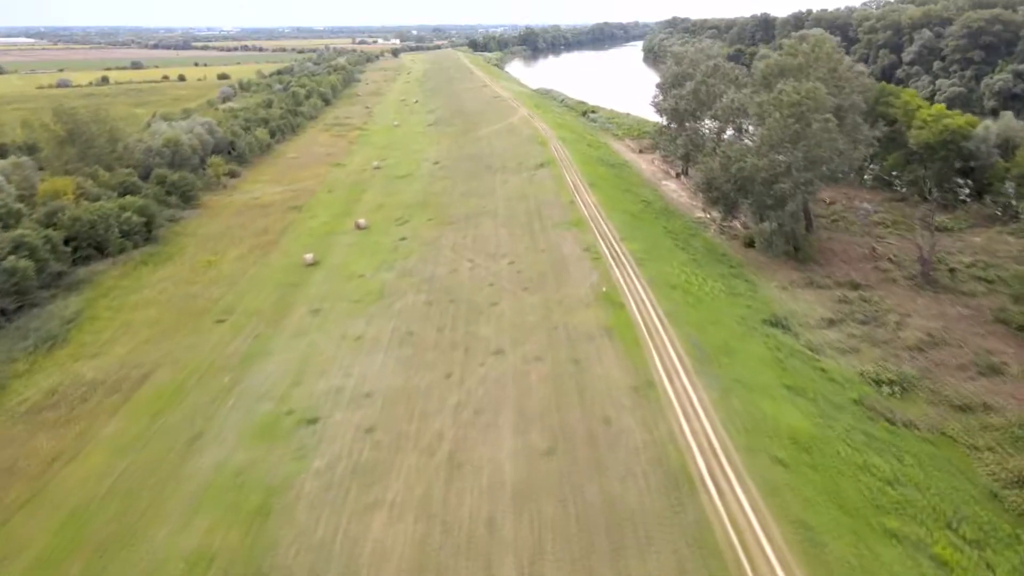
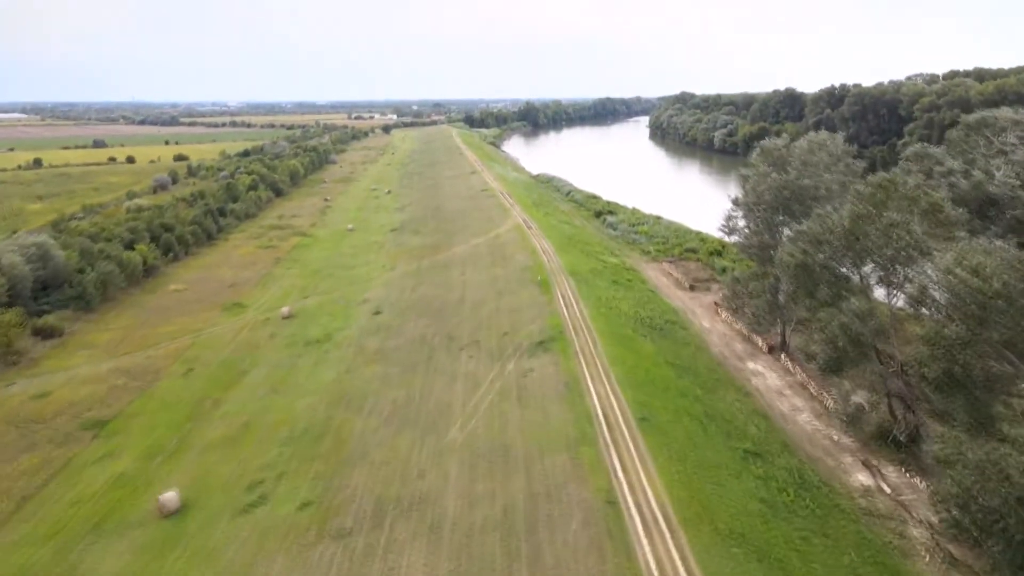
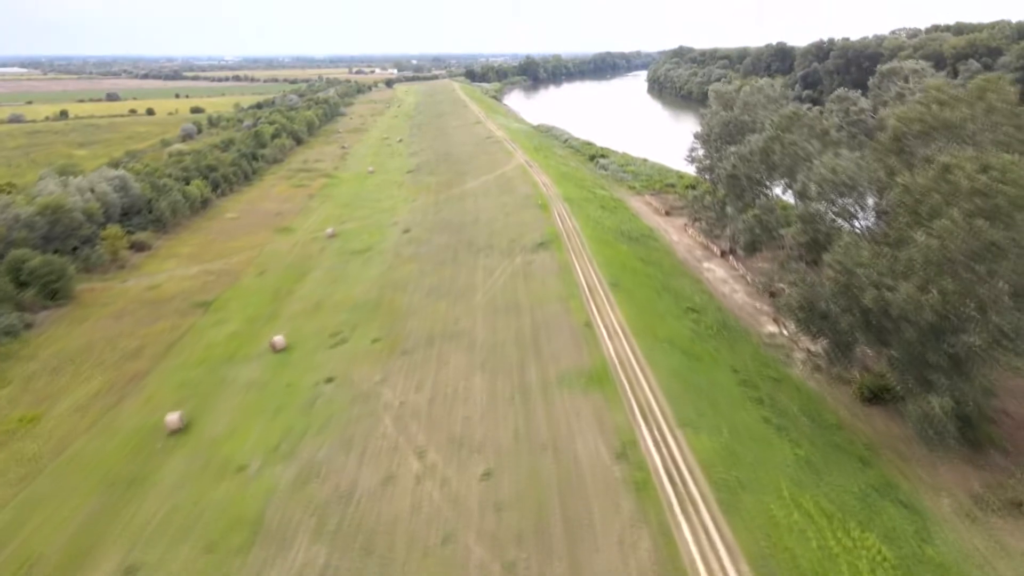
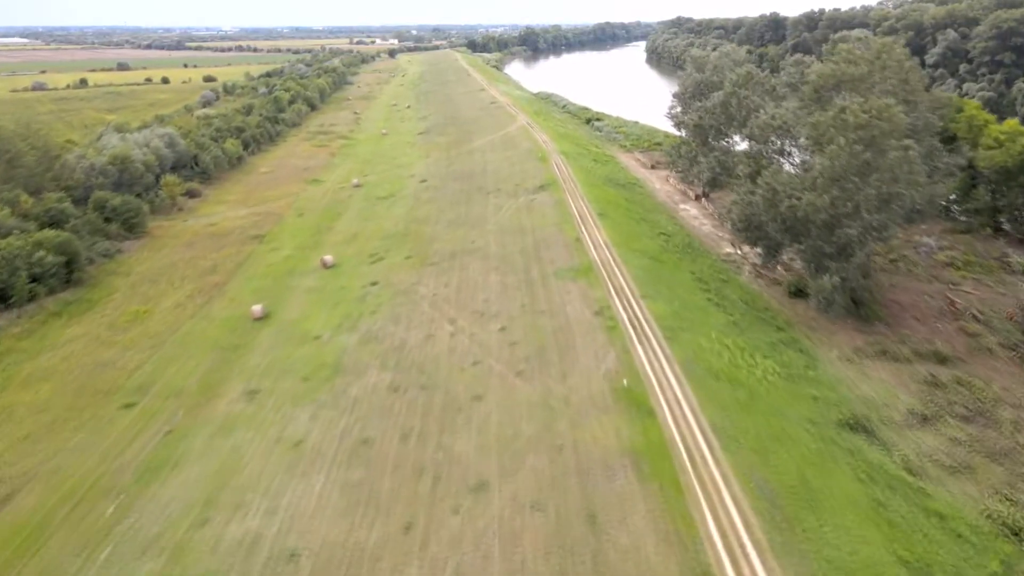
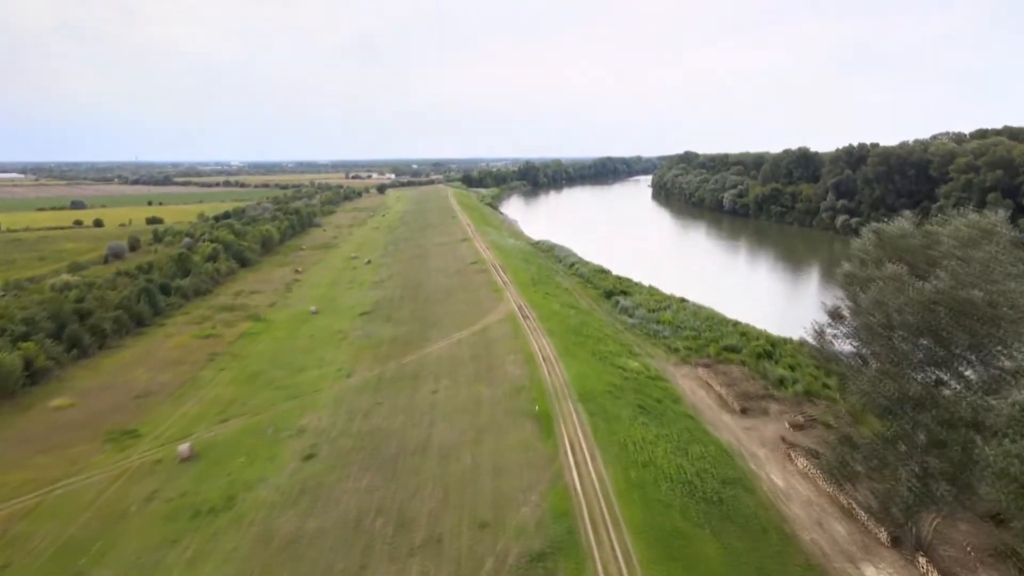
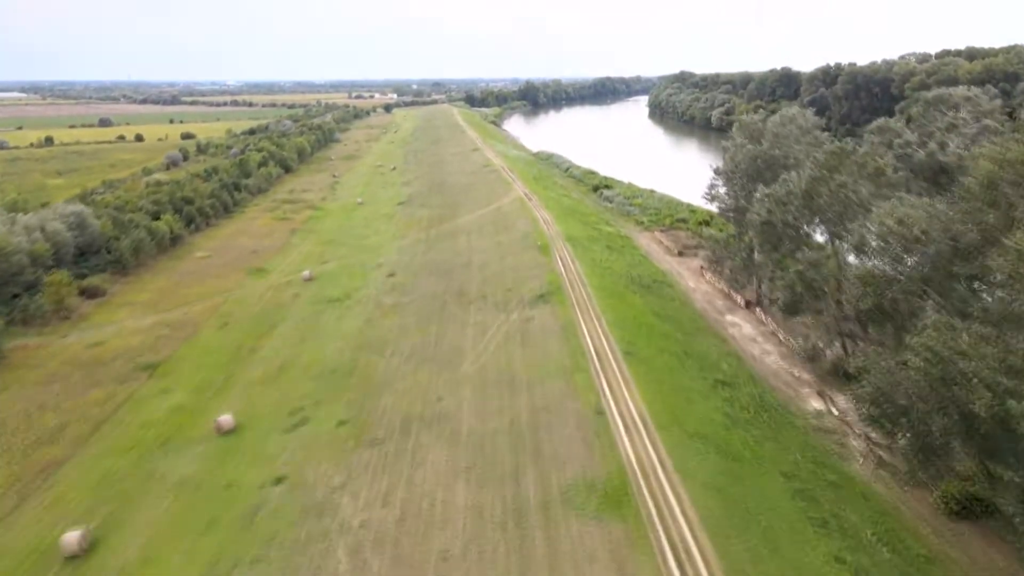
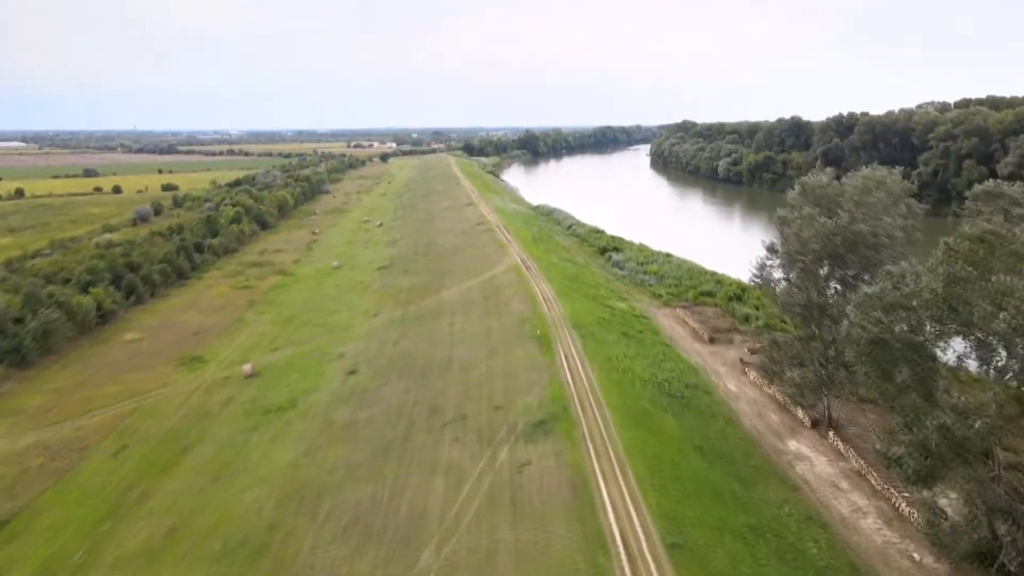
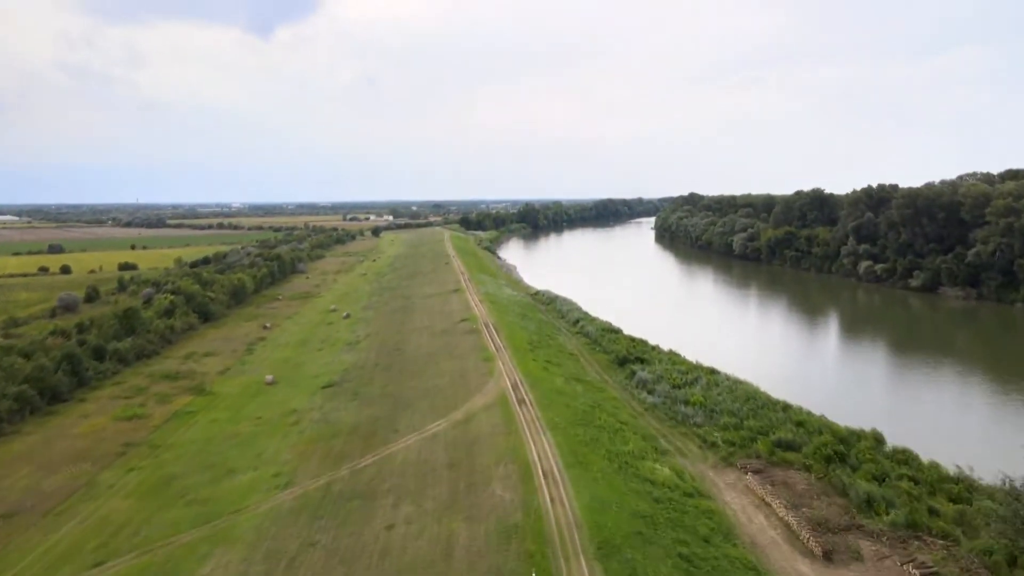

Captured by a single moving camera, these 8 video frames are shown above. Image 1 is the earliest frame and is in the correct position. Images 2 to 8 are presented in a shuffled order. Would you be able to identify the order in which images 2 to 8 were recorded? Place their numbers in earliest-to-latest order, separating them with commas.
4, 3, 6, 2, 7, 5, 8
